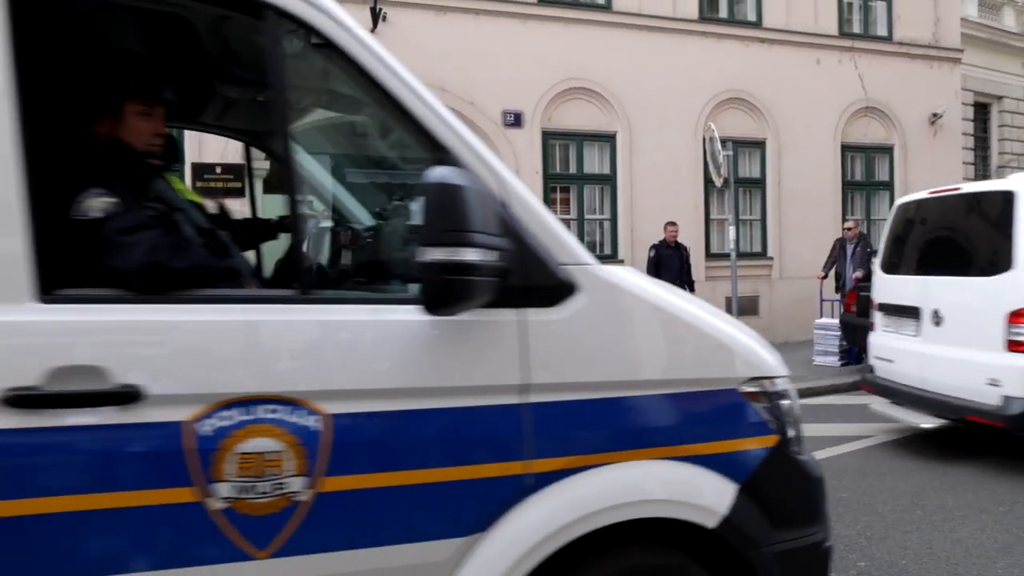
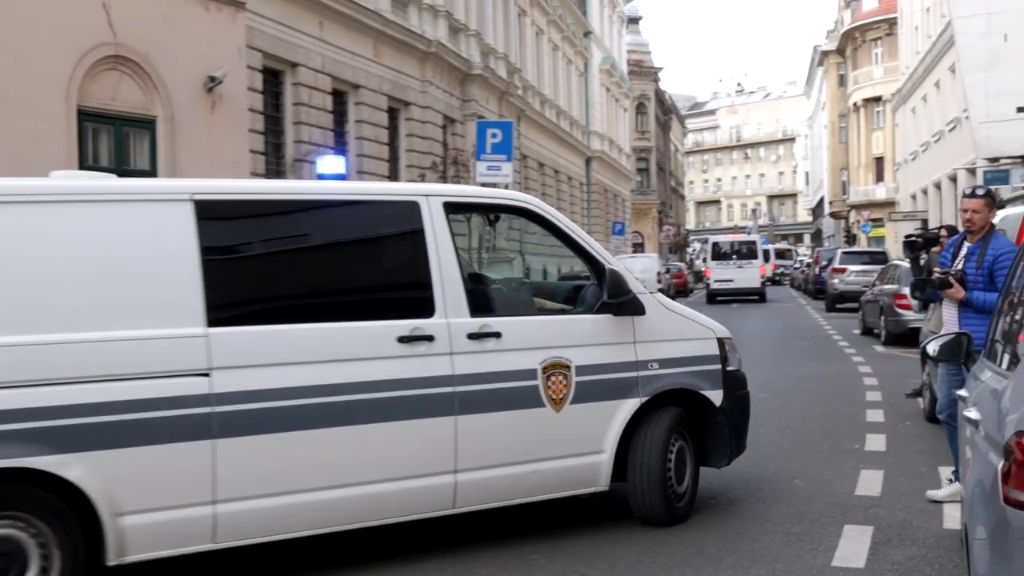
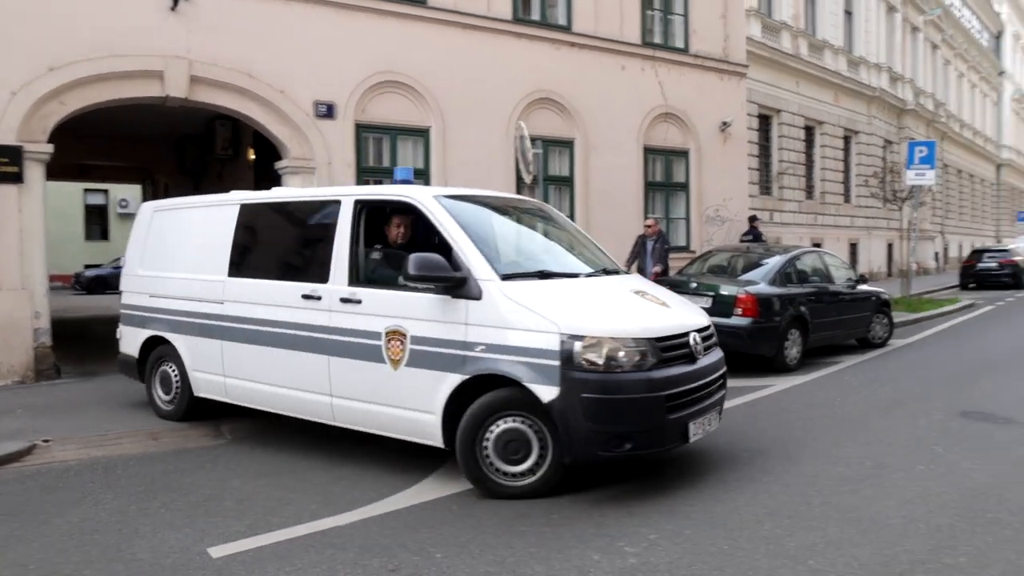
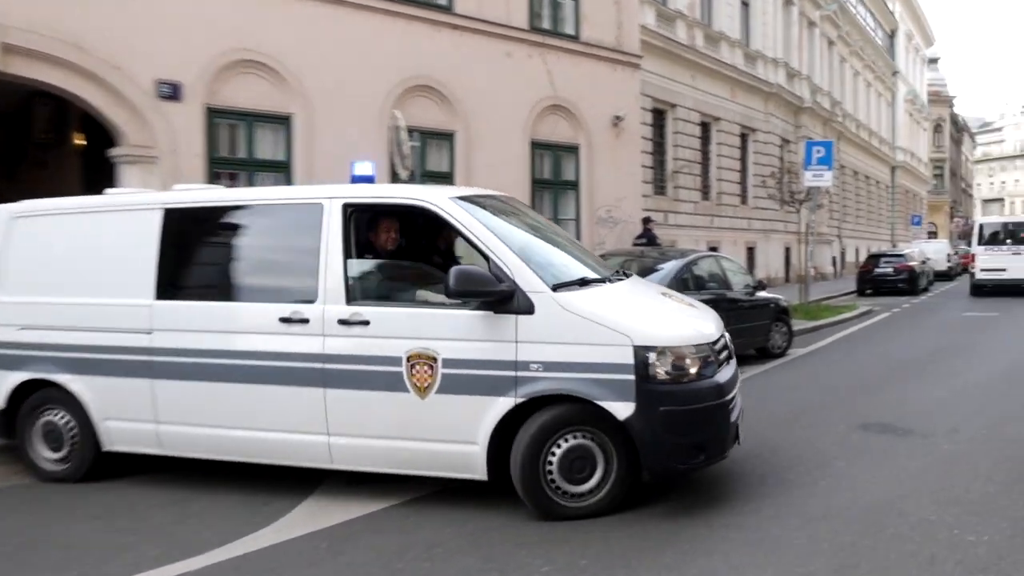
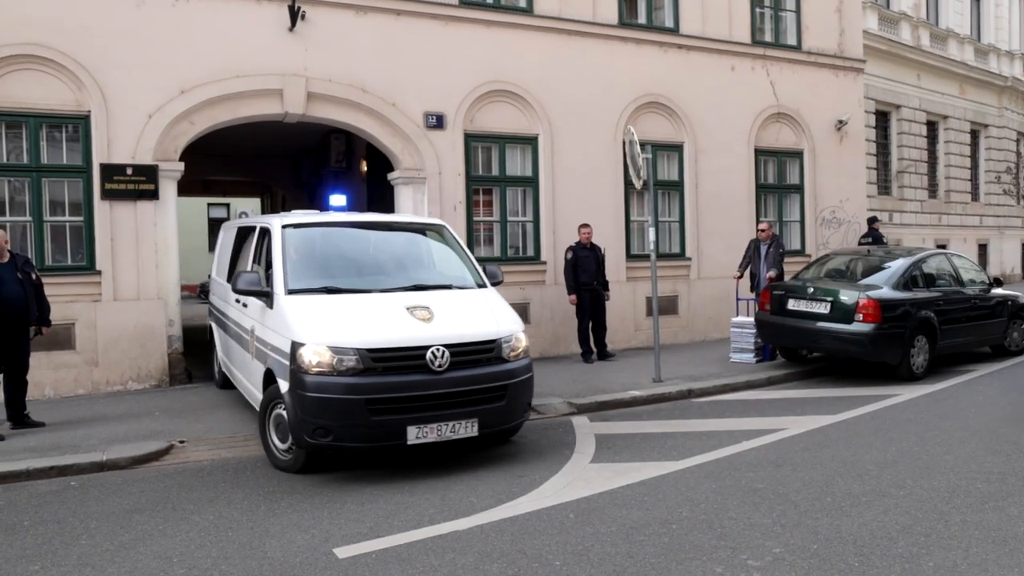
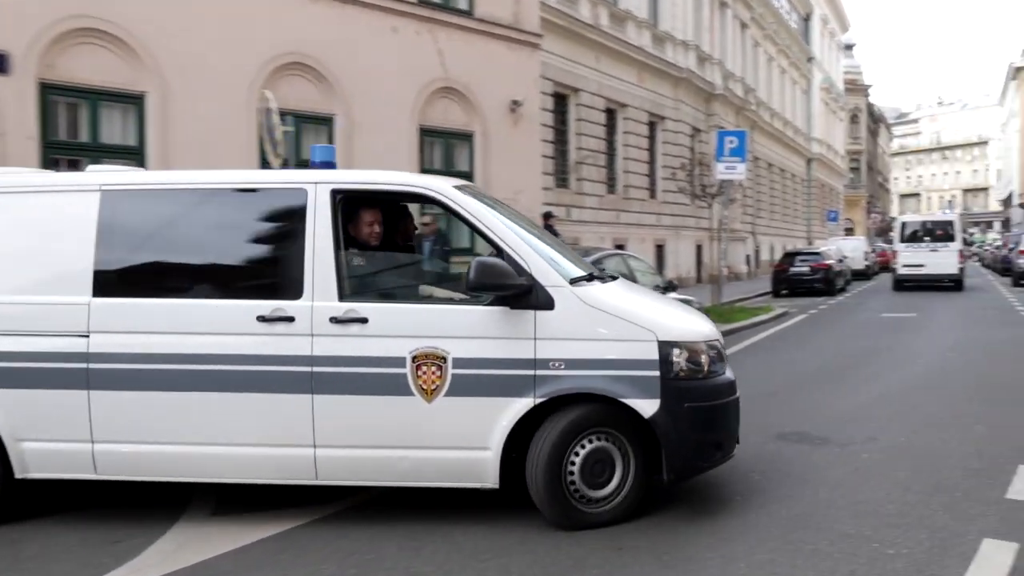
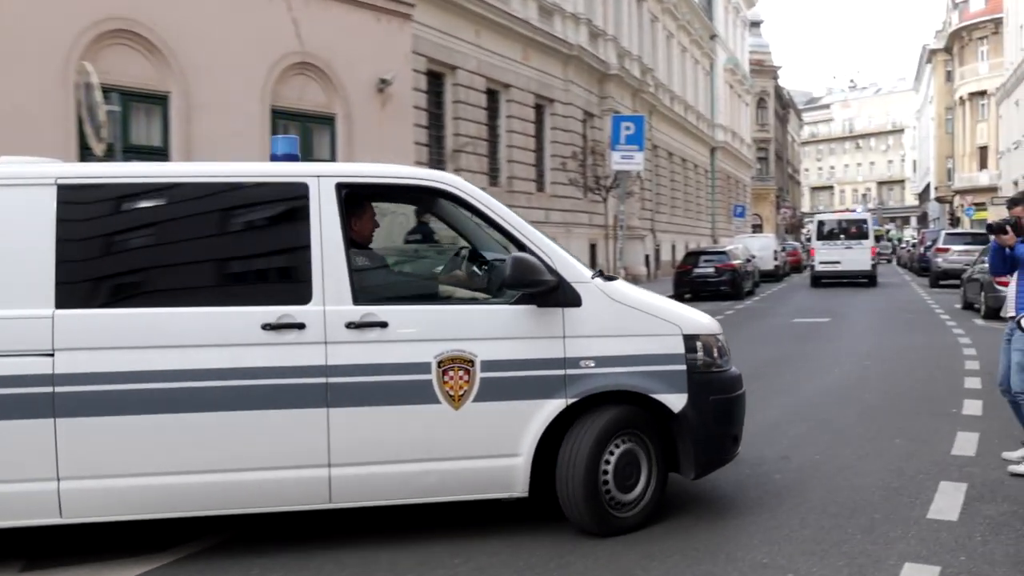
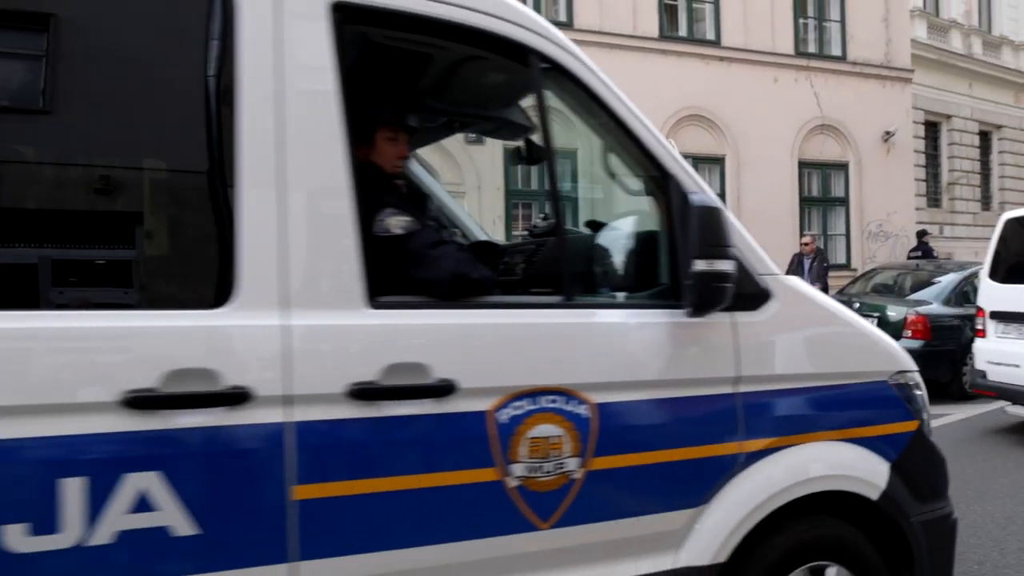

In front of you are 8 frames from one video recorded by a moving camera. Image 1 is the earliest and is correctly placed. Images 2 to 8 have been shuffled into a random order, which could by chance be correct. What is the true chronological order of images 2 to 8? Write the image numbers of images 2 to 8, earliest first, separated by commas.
8, 5, 3, 4, 6, 7, 2
